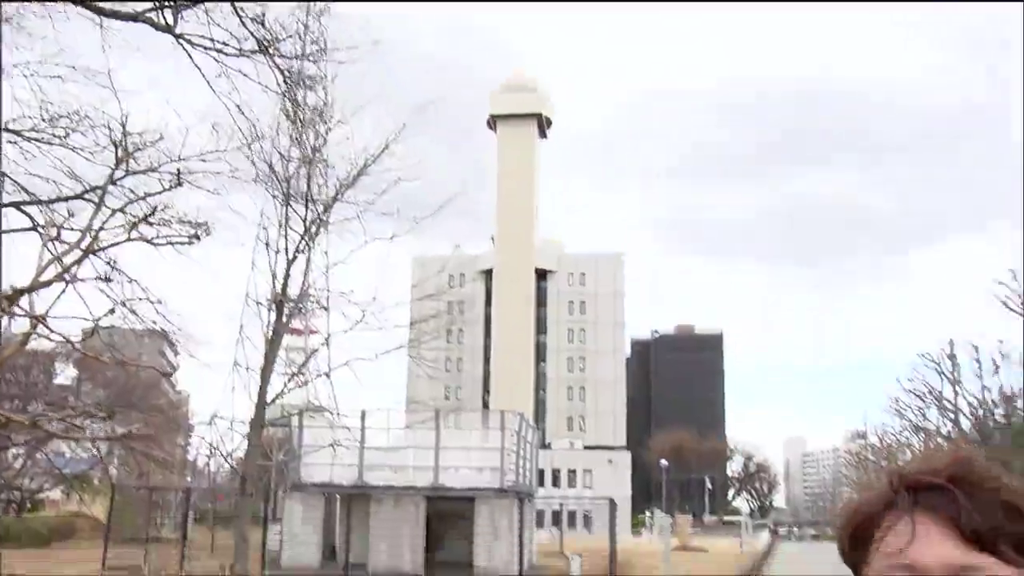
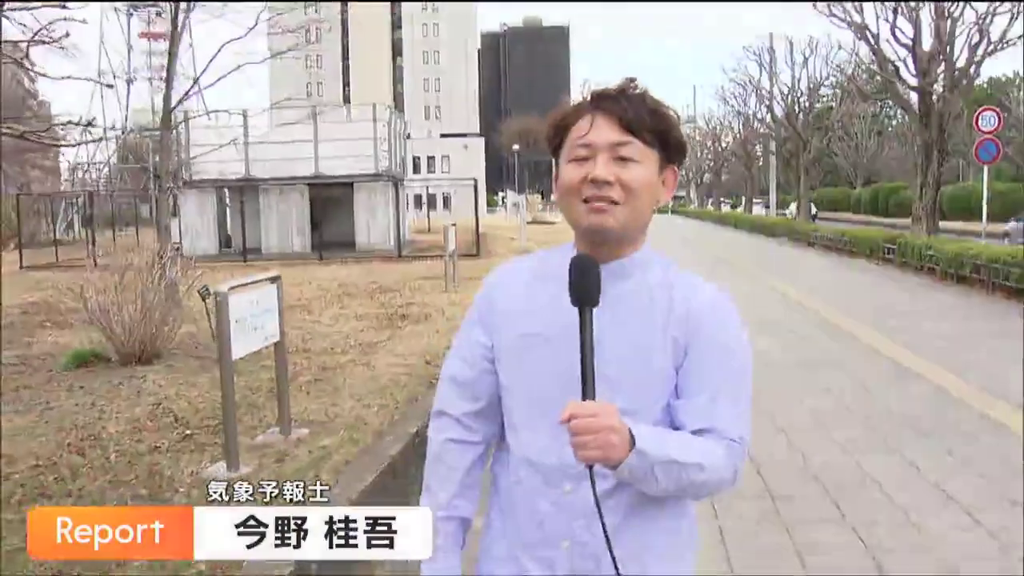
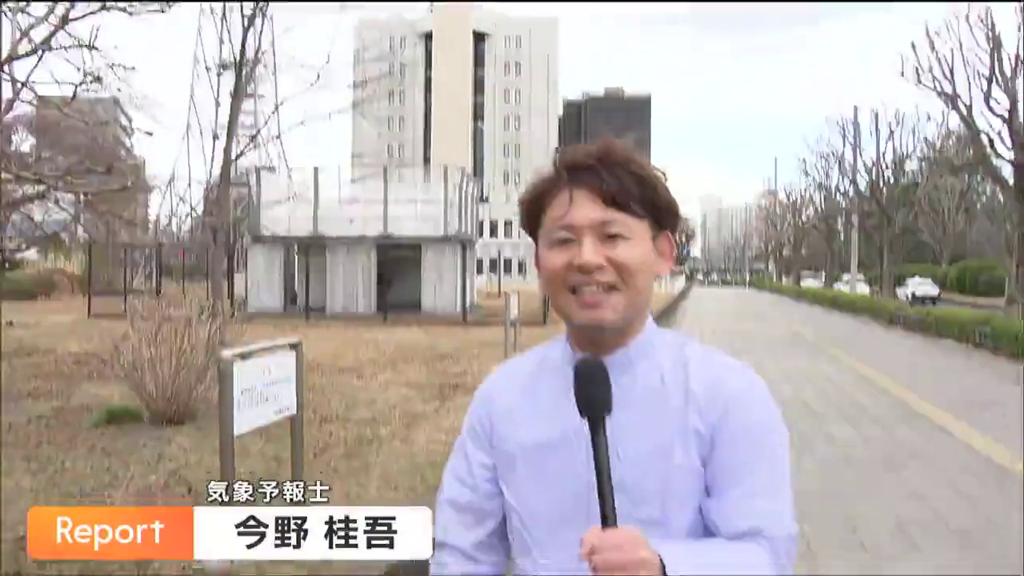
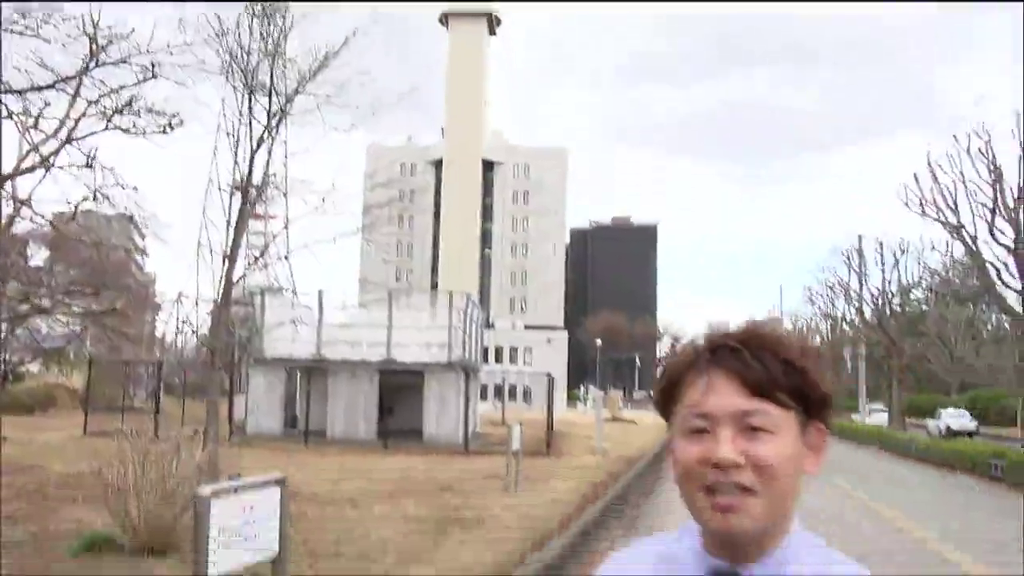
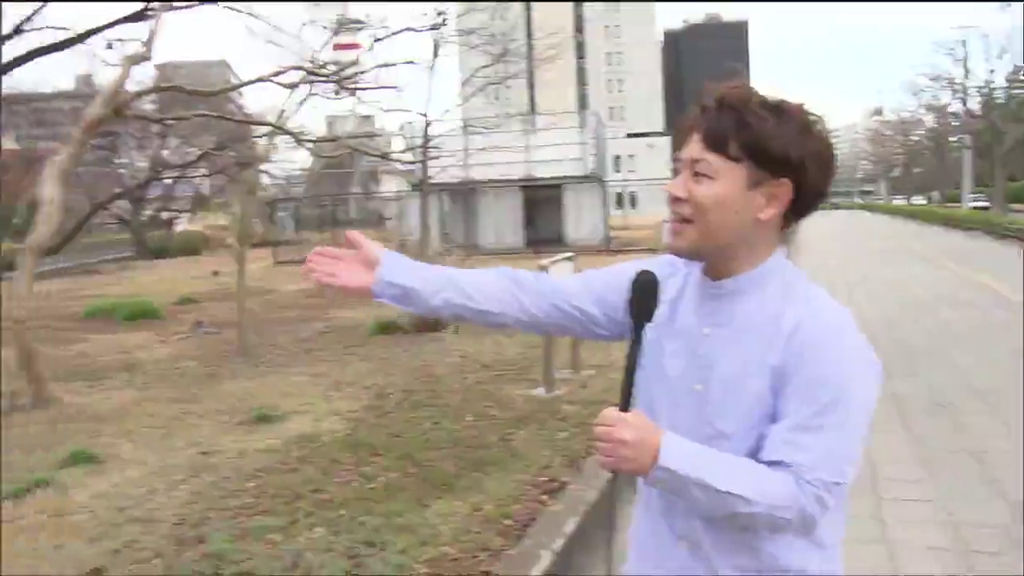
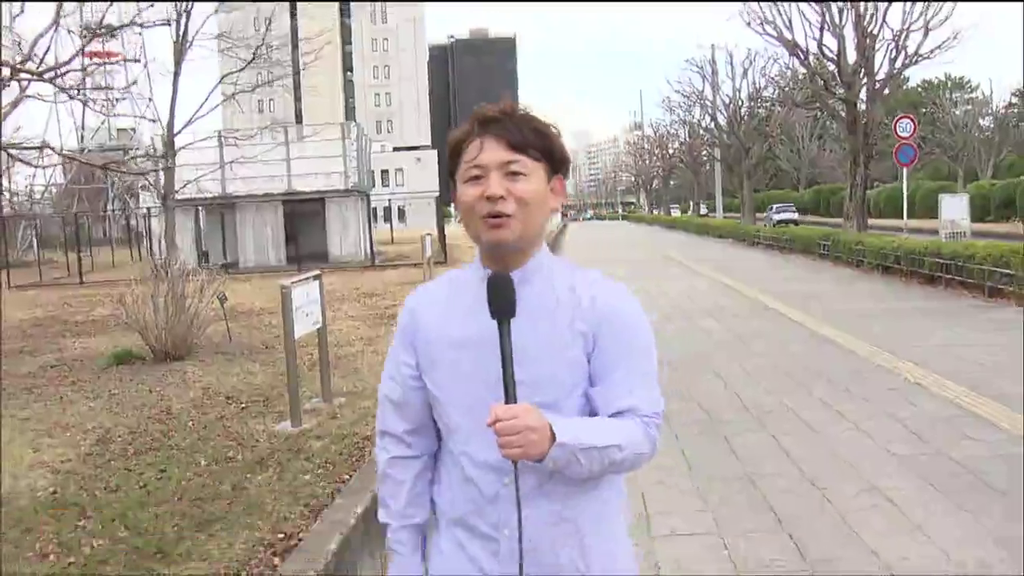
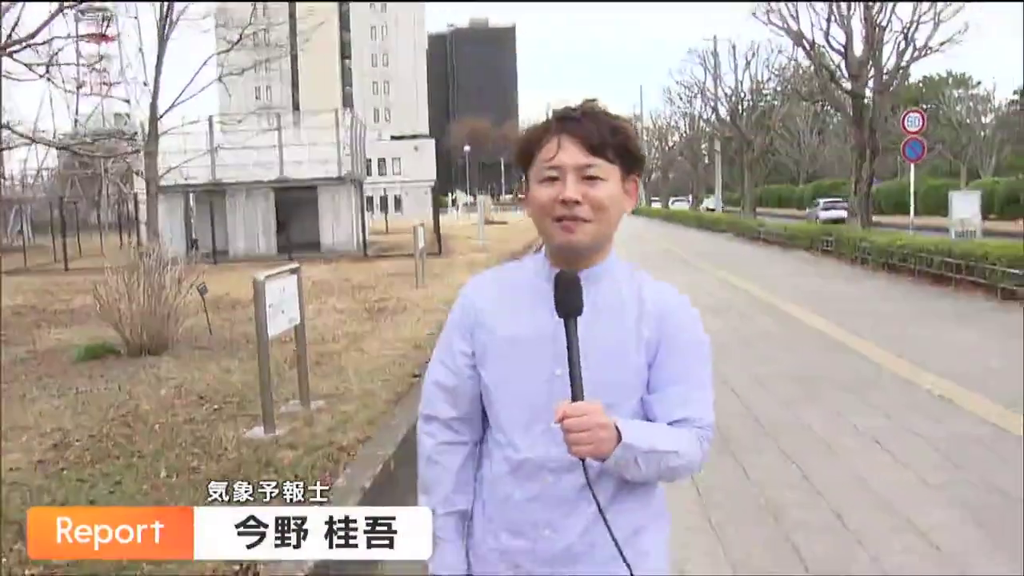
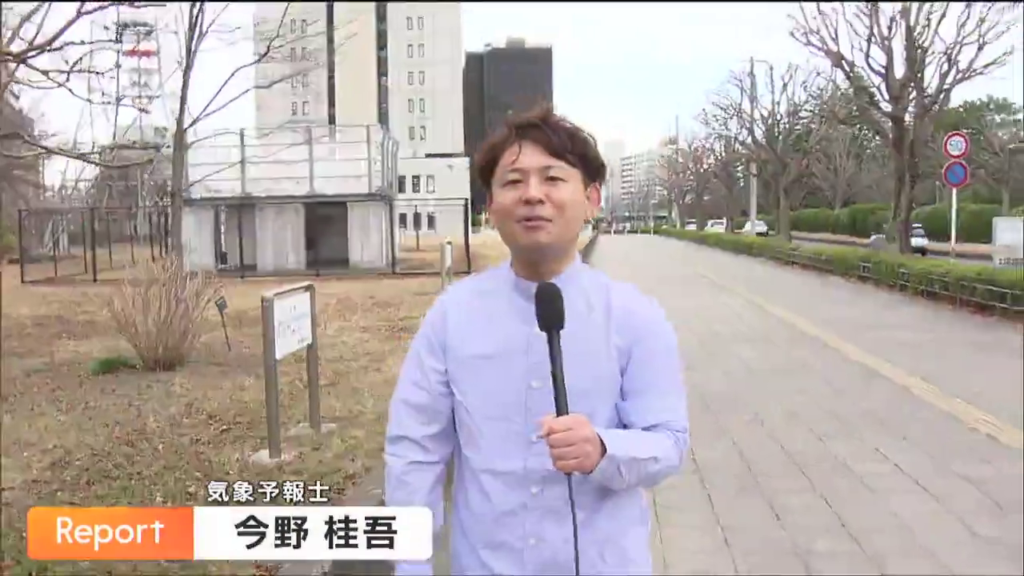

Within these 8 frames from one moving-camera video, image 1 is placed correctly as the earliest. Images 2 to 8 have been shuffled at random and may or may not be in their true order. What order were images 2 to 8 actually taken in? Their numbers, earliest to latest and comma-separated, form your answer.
4, 3, 2, 8, 7, 6, 5
